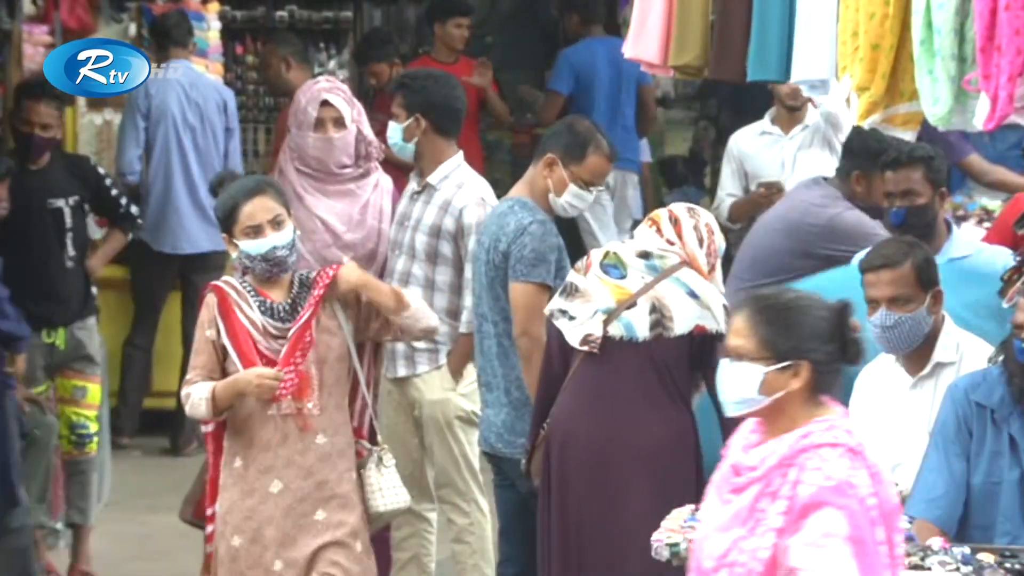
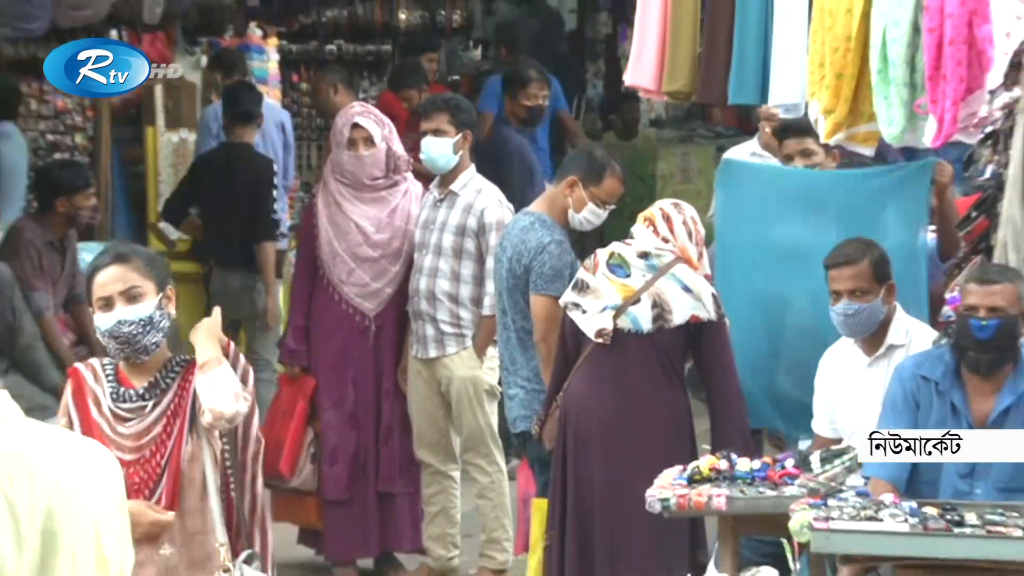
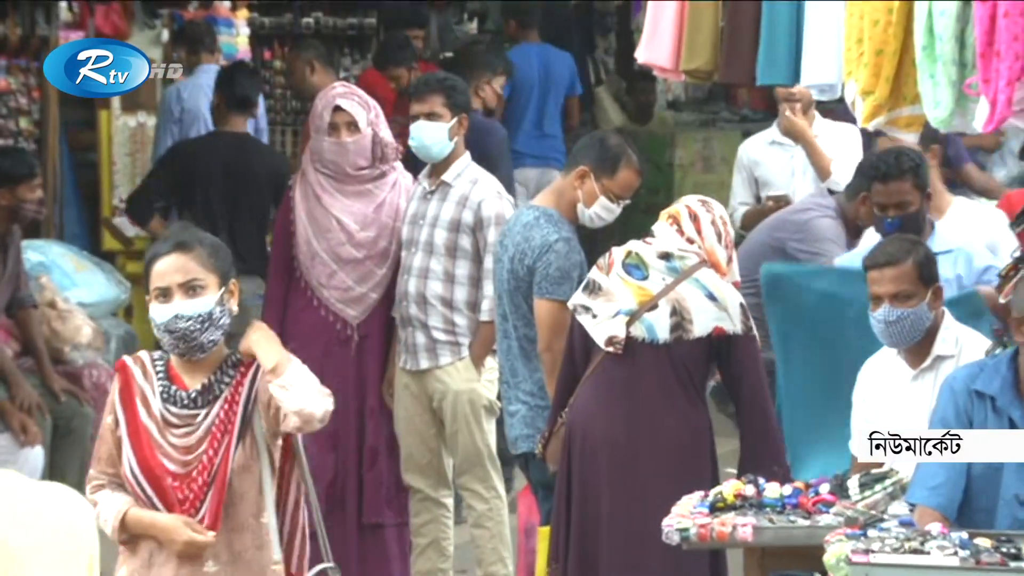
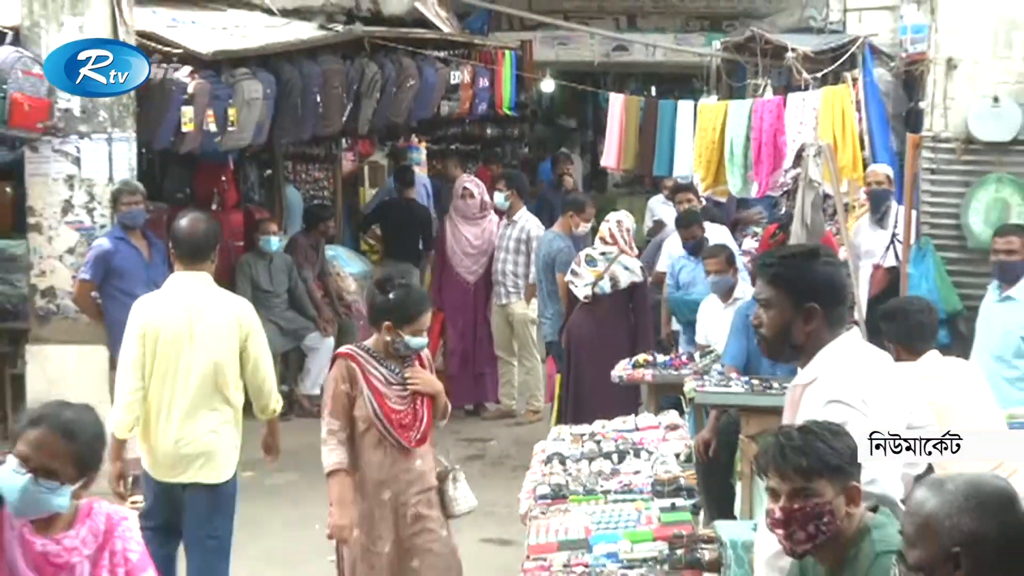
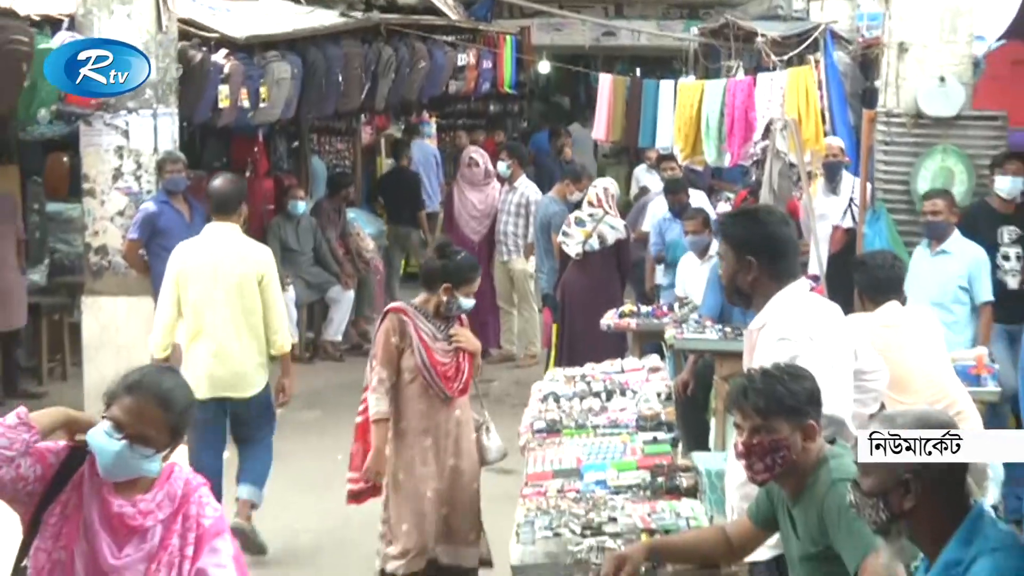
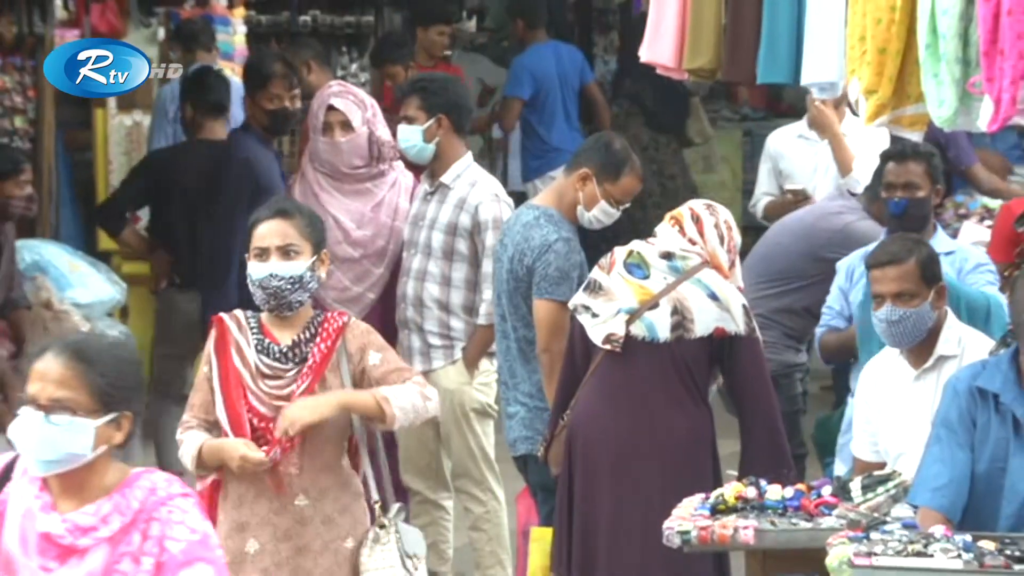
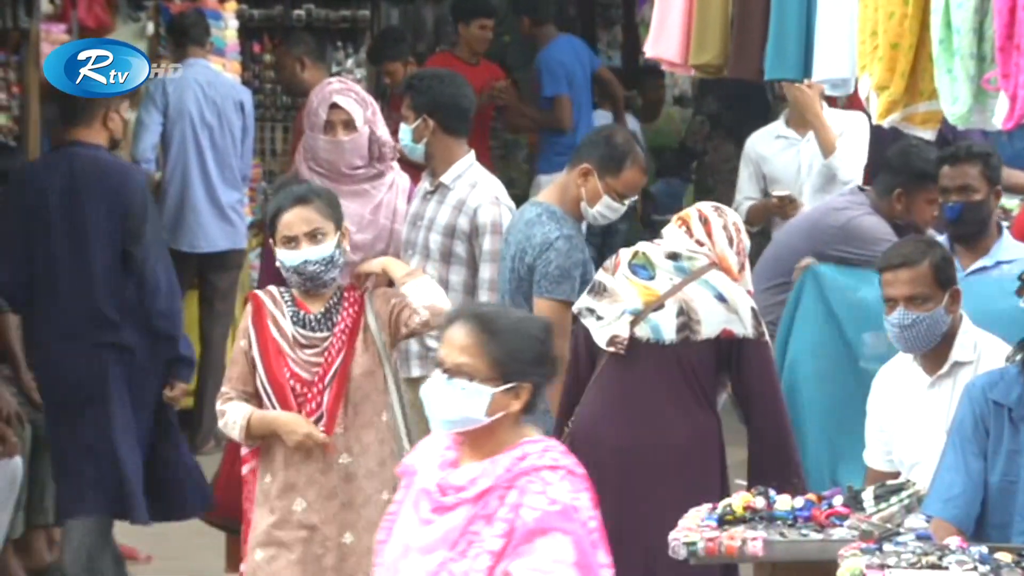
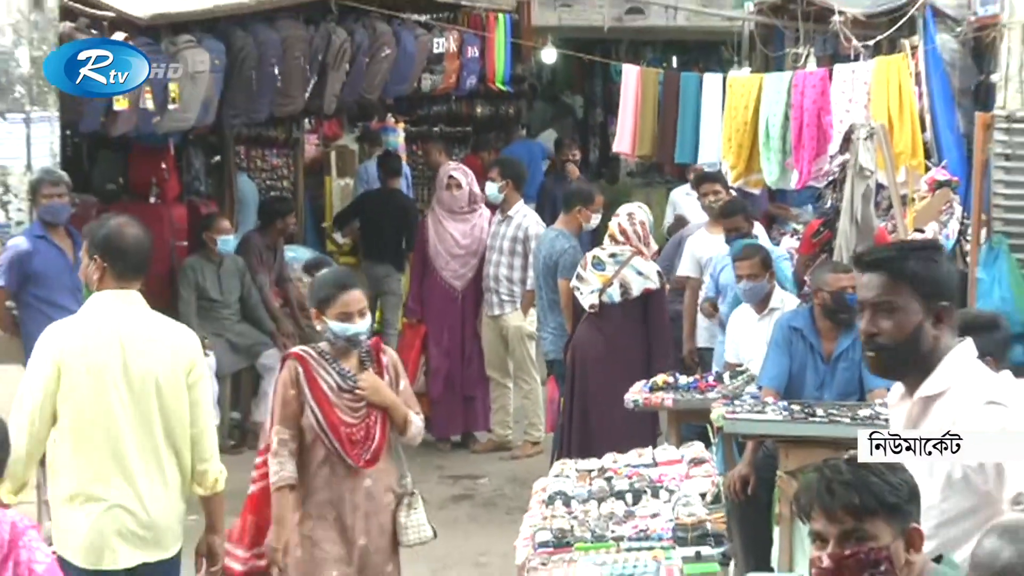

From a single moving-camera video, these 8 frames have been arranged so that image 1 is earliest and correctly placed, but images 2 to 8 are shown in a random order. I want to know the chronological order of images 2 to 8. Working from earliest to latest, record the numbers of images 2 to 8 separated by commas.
7, 6, 3, 2, 8, 4, 5
